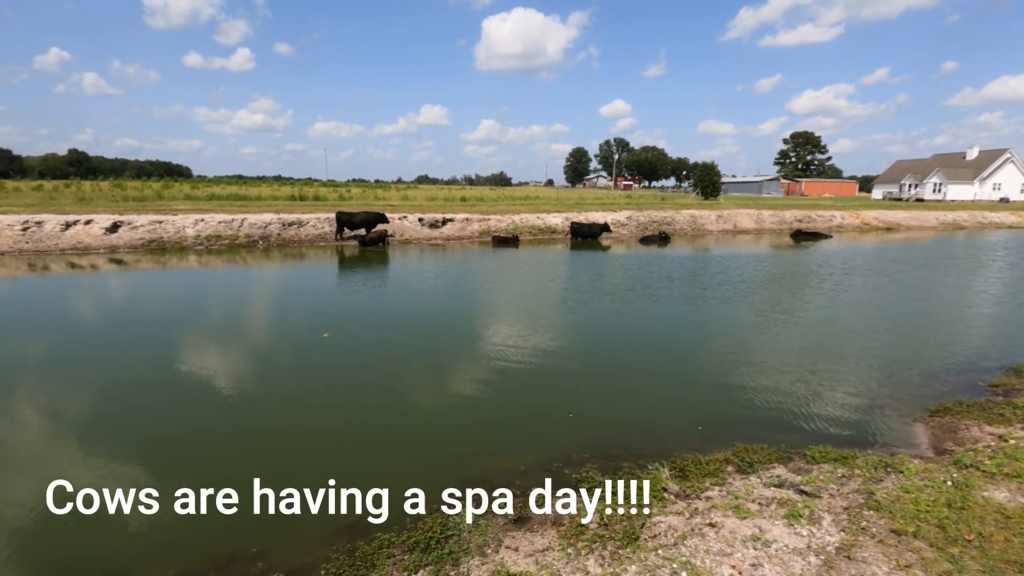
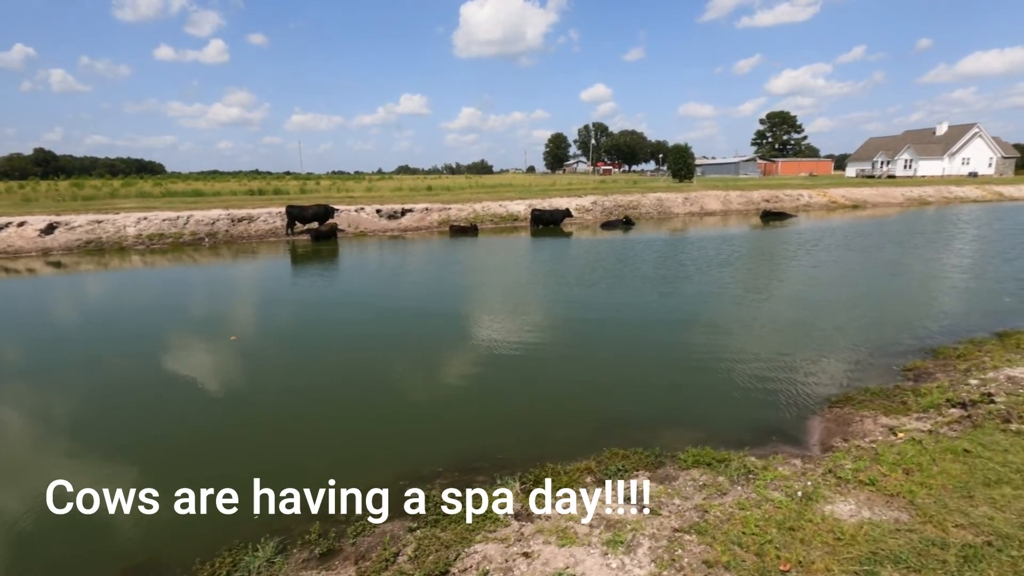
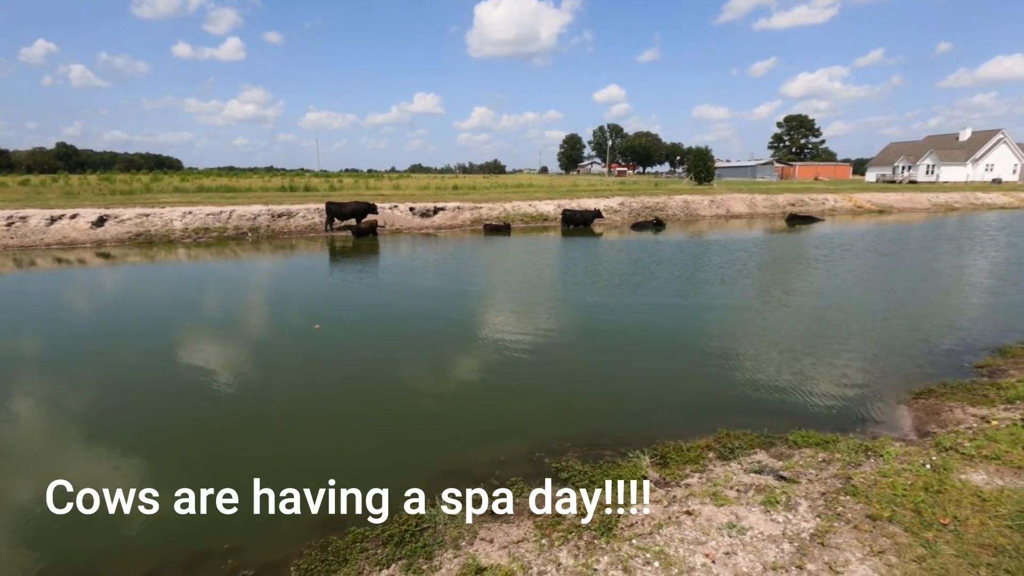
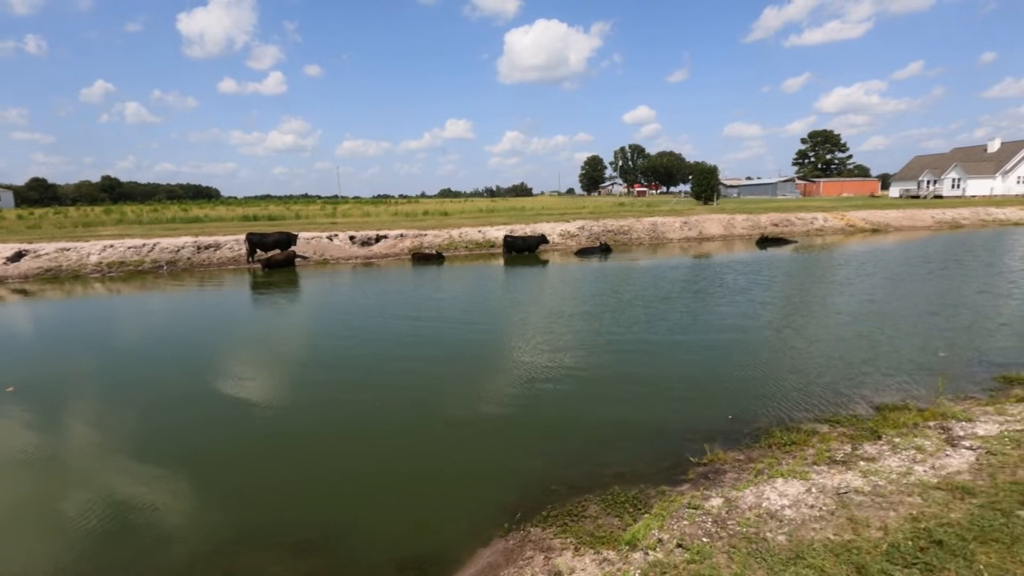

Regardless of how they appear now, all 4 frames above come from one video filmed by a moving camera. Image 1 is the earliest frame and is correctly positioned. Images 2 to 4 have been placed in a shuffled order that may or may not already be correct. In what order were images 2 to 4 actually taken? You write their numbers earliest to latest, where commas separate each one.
3, 2, 4
